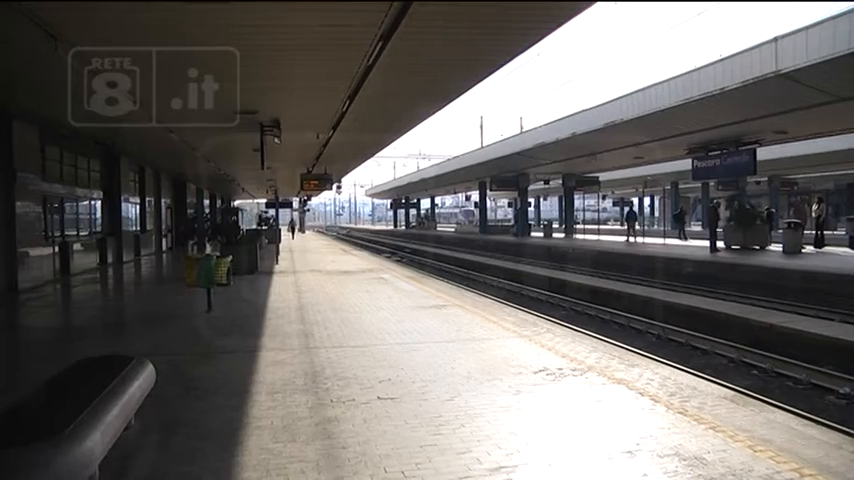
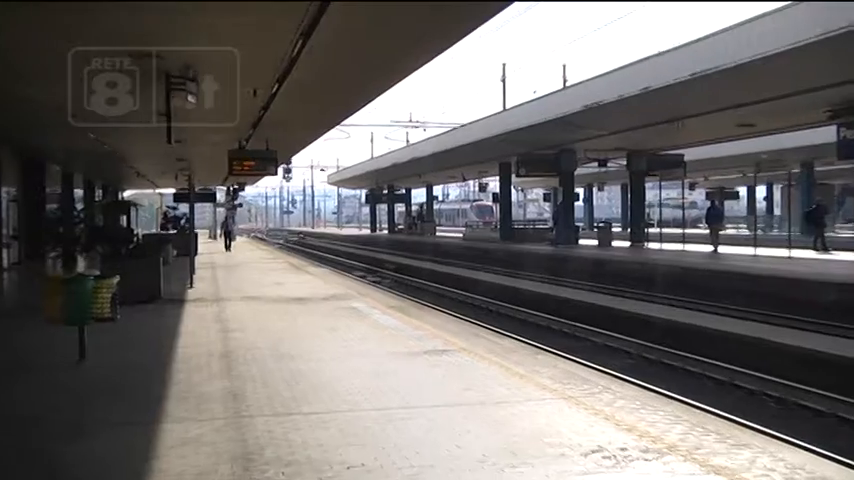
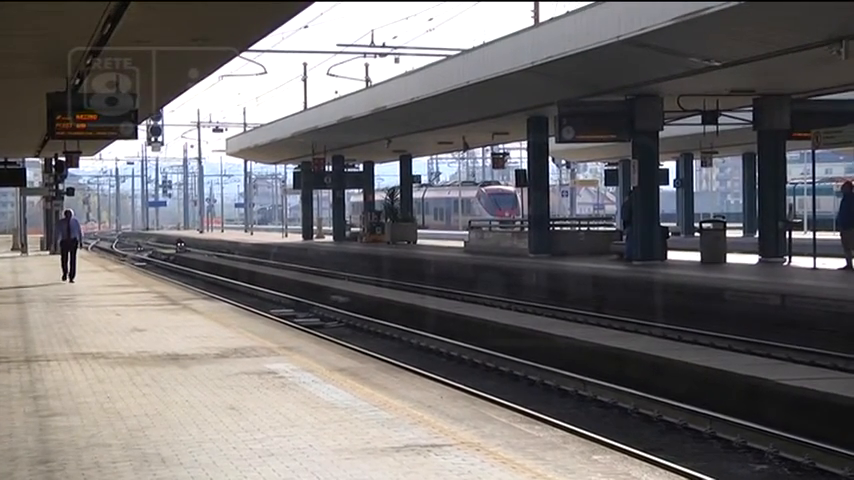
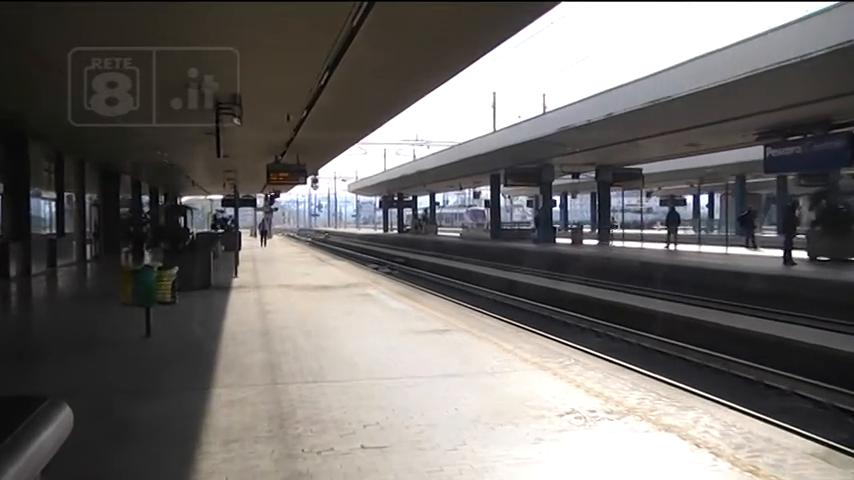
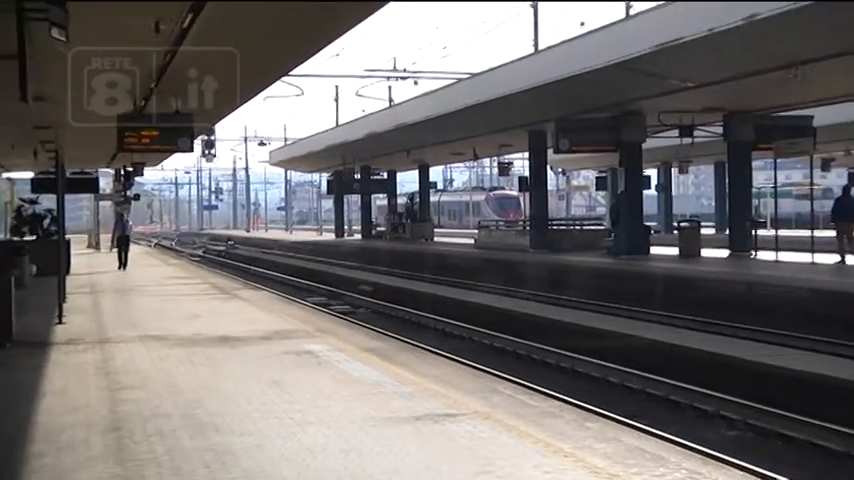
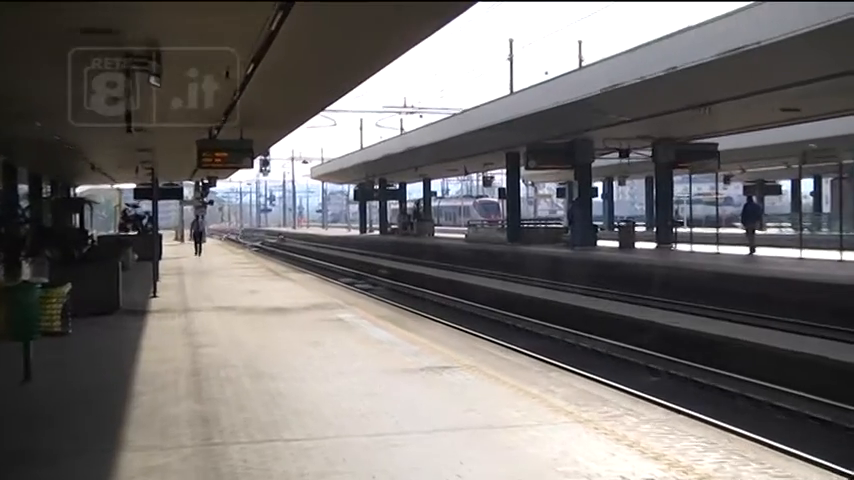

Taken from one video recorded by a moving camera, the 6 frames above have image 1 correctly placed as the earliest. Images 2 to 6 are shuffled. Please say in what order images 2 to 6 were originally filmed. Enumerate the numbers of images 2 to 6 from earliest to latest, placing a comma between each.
4, 2, 6, 5, 3
